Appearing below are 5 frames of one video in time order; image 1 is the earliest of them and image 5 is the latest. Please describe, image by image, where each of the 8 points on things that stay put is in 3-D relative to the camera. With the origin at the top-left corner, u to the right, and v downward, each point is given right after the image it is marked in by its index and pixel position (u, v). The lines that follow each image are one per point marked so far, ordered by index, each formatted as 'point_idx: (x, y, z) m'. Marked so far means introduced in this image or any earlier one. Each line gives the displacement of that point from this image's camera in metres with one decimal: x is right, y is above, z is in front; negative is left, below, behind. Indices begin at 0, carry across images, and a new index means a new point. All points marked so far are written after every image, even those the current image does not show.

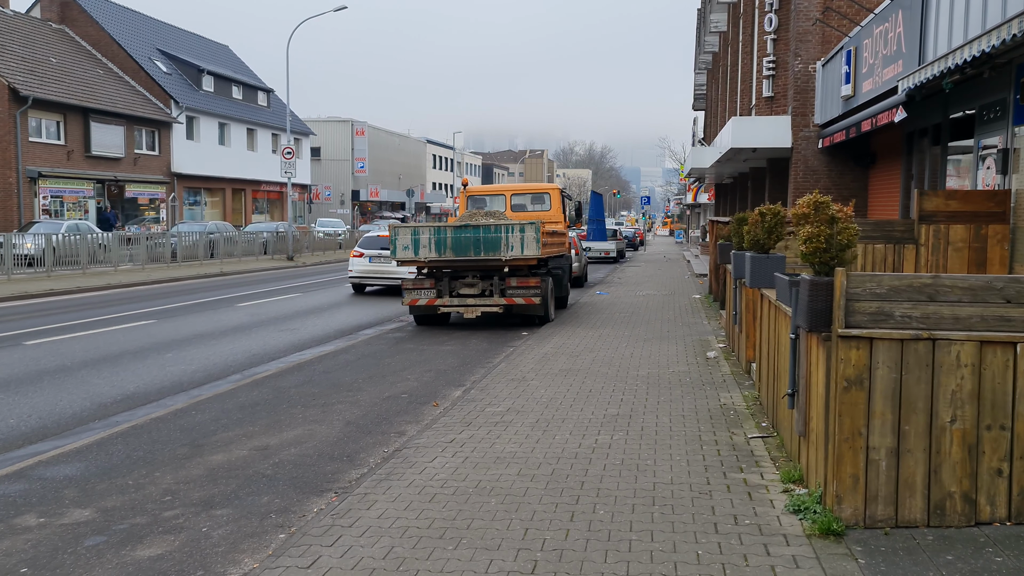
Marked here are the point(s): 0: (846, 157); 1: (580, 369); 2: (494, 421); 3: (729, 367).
0: (+6.9, +2.7, +18.7) m
1: (+0.7, -0.8, +9.5) m
2: (-0.1, -1.0, +7.1) m
3: (+2.2, -0.8, +9.3) m
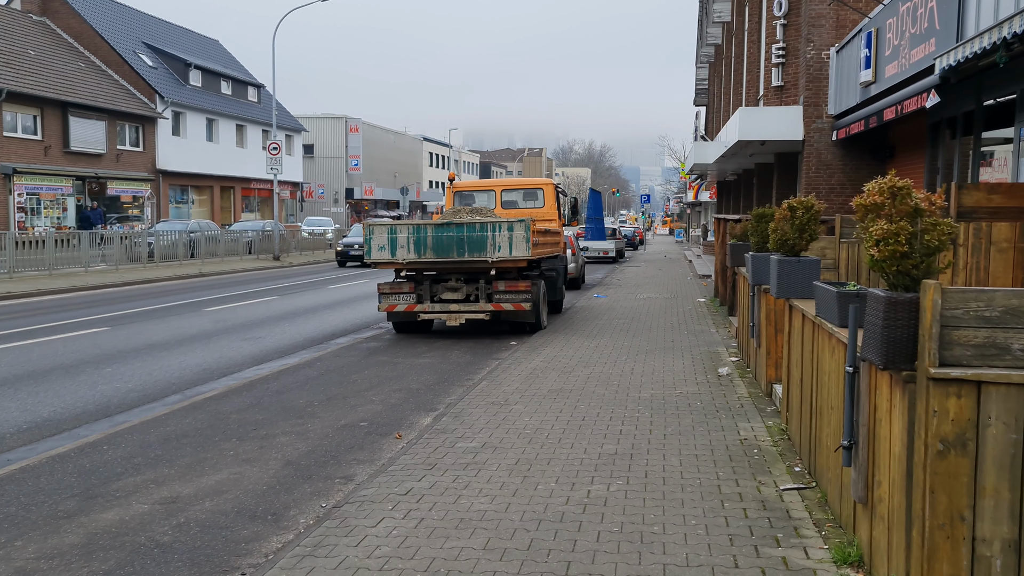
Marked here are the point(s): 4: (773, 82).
0: (+6.7, +2.6, +17.4) m
1: (+0.5, -0.9, +8.2) m
2: (-0.3, -1.1, +5.8) m
3: (+2.1, -0.9, +8.0) m
4: (+5.5, +4.3, +19.0) m
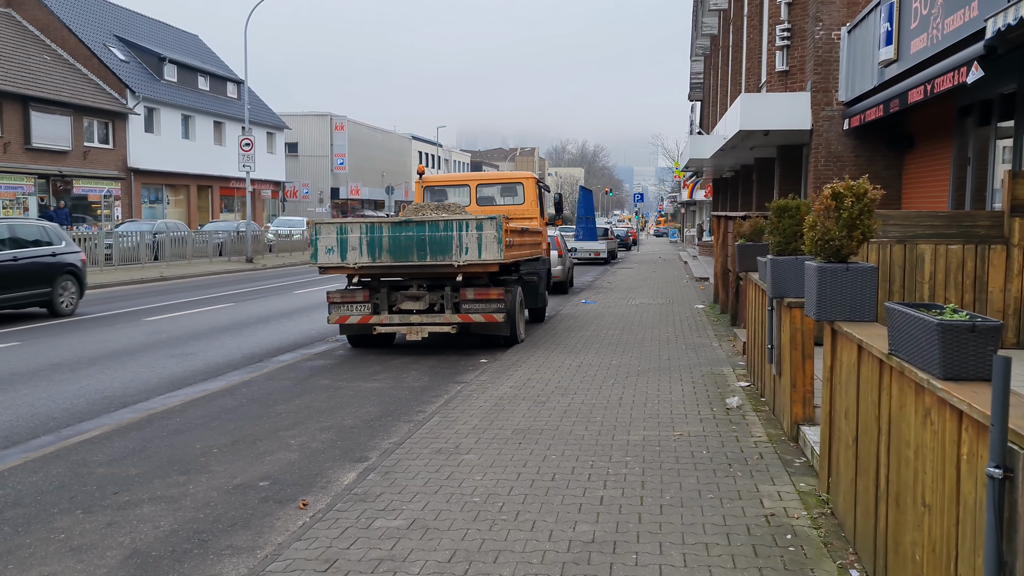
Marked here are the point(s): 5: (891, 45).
0: (+6.3, +2.6, +15.8) m
1: (+0.2, -1.0, +6.5) m
2: (-0.6, -1.2, +4.1) m
3: (+1.7, -1.0, +6.3) m
4: (+5.1, +4.2, +17.4) m
5: (+5.1, +3.3, +12.3) m
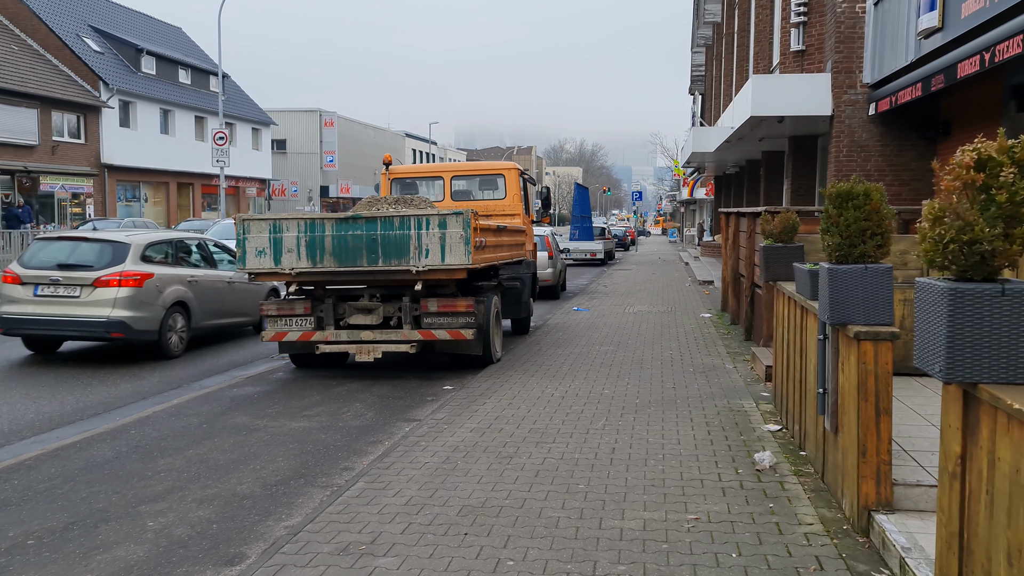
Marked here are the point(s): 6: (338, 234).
0: (+6.0, +2.5, +13.9) m
1: (0.0, -1.1, +4.6) m
2: (-0.9, -1.3, +2.2) m
3: (+1.5, -1.1, +4.4) m
4: (+4.8, +4.1, +15.5) m
5: (+4.9, +3.2, +10.5) m
6: (-1.6, +0.5, +8.5) m
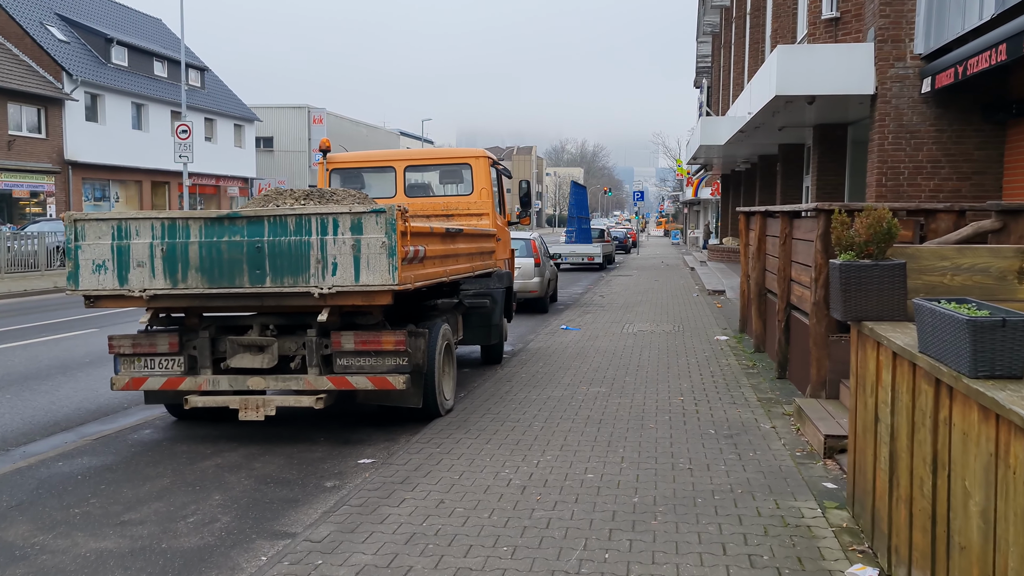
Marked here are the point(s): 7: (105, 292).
0: (+5.7, +2.2, +11.4) m
1: (-0.4, -1.3, +2.1) m
2: (-1.2, -1.5, -0.3) m
3: (+1.1, -1.3, +1.9) m
4: (+4.4, +3.9, +13.0) m
5: (+4.5, +3.0, +7.9) m
6: (-2.0, +0.3, +6.0) m
7: (-2.7, 0.0, +6.1) m
